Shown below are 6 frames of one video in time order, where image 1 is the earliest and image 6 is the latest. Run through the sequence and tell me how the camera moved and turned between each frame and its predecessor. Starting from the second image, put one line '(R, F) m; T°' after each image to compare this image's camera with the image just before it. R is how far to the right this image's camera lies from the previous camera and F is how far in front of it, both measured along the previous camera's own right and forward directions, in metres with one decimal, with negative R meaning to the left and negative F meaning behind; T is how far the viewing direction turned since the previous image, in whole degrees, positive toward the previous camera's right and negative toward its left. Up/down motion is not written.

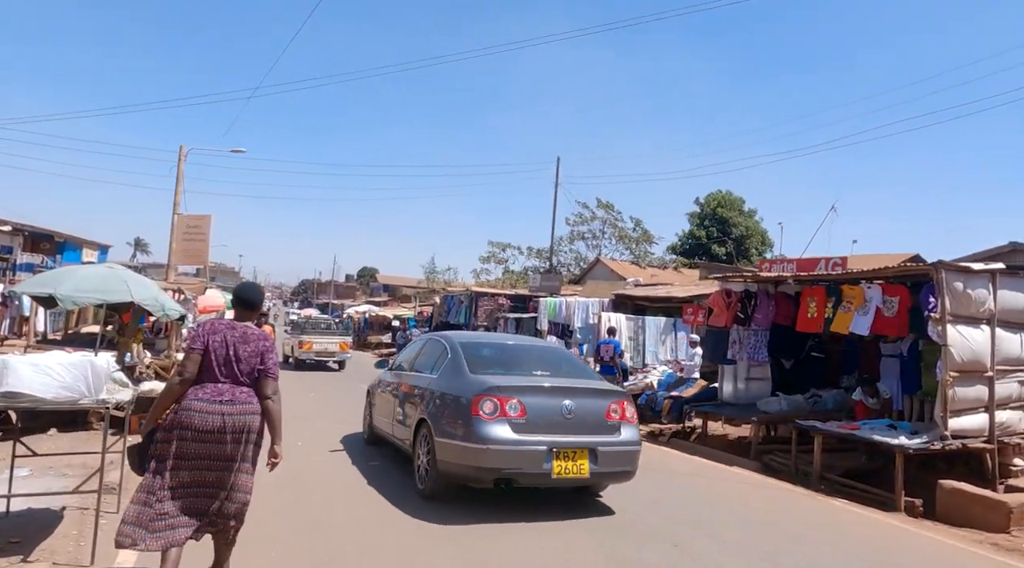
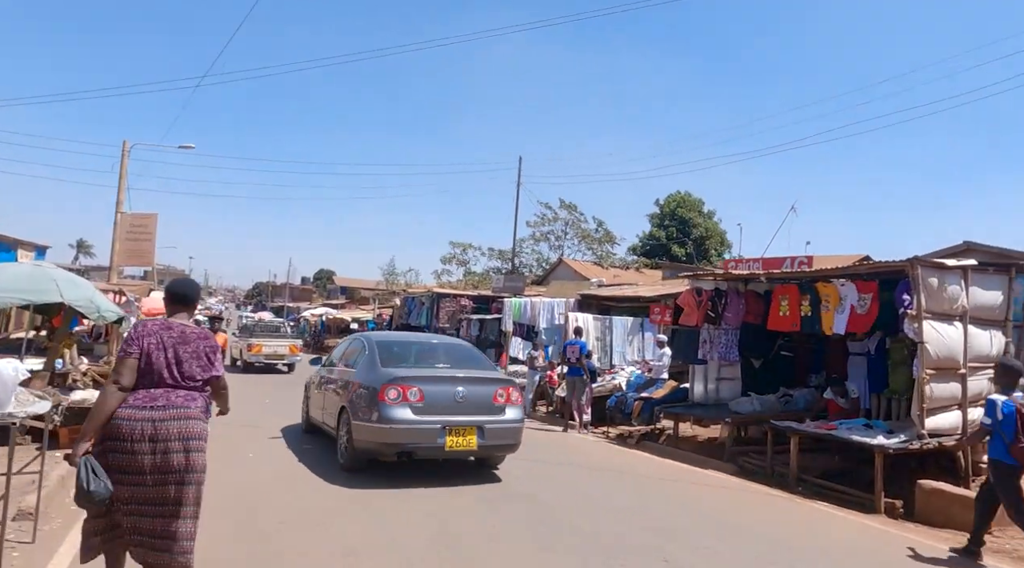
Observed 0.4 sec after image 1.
(-0.1, +0.4) m; +3°
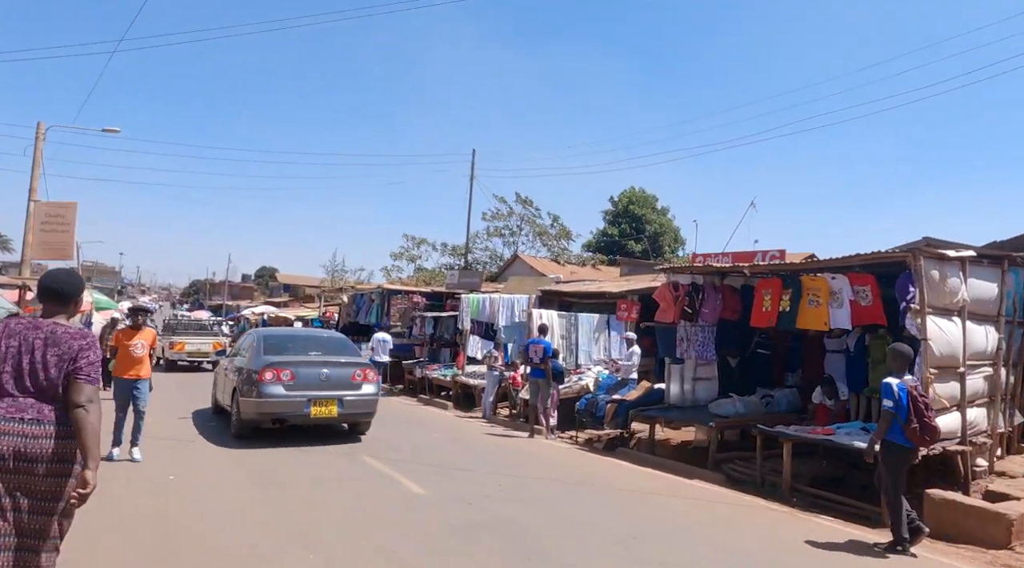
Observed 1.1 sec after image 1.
(-0.2, +0.9) m; +4°
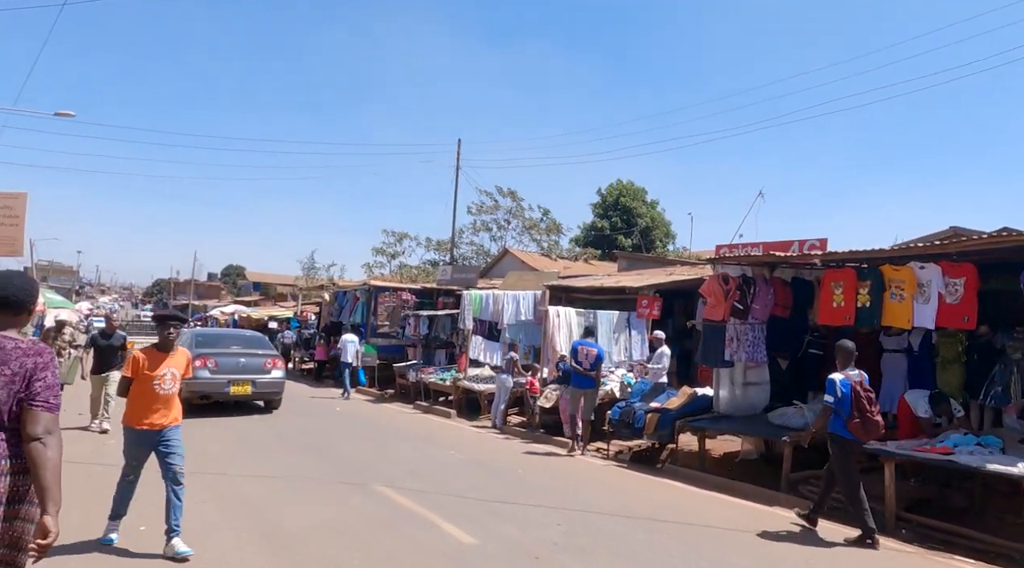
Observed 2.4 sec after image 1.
(-0.7, +1.5) m; +2°
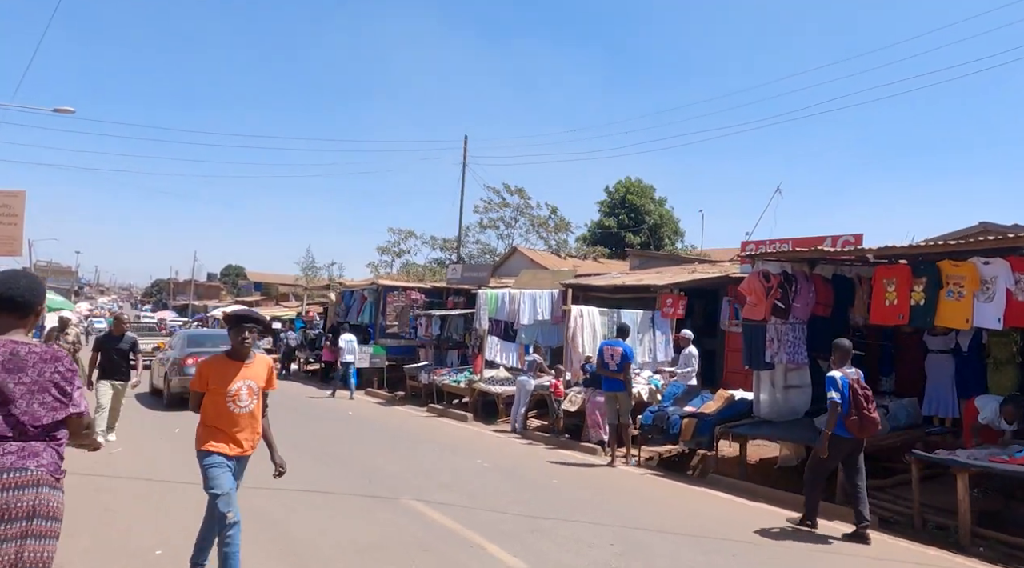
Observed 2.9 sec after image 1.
(-0.3, +0.6) m; 0°
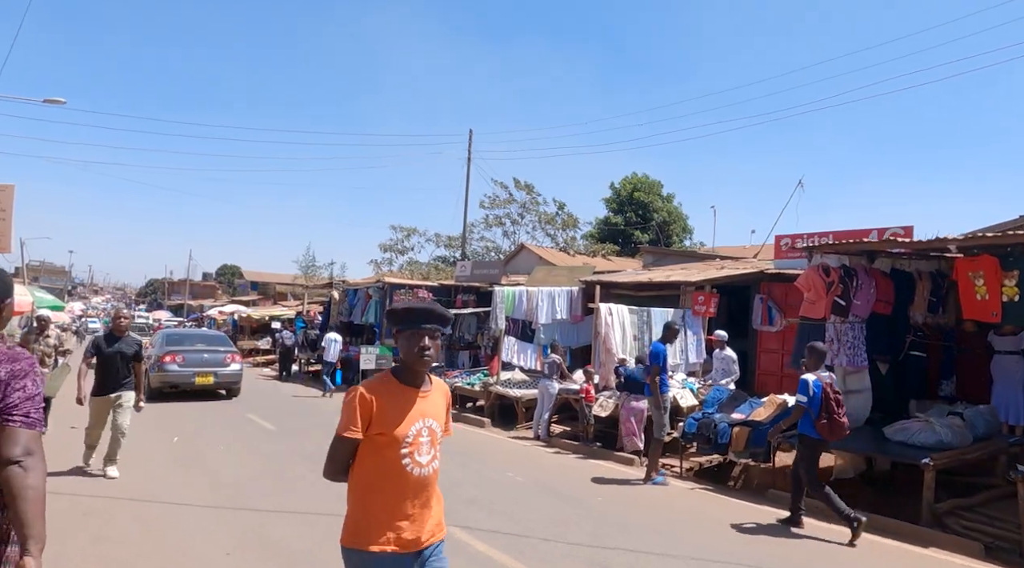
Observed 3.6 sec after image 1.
(-0.4, +0.9) m; 0°
